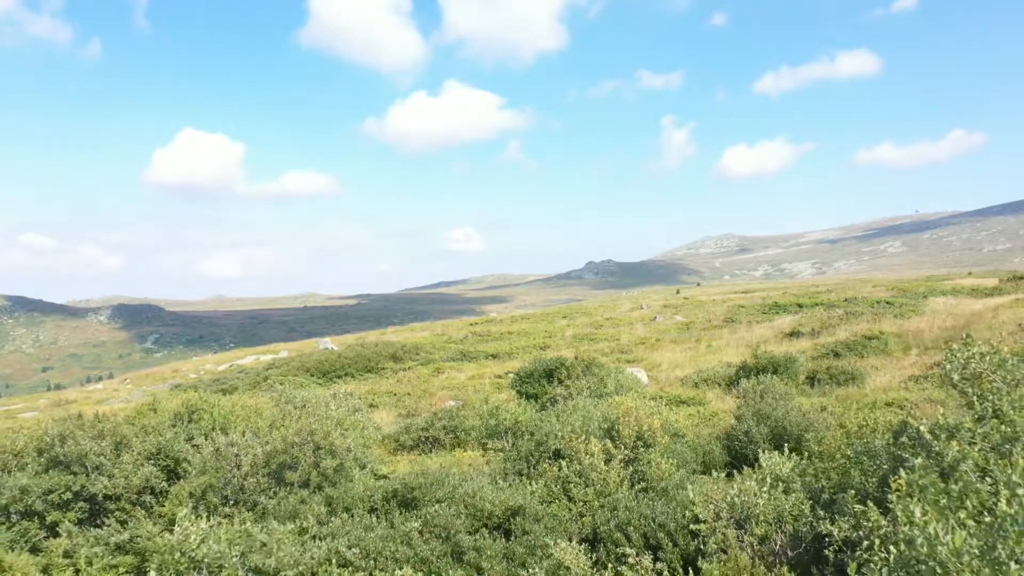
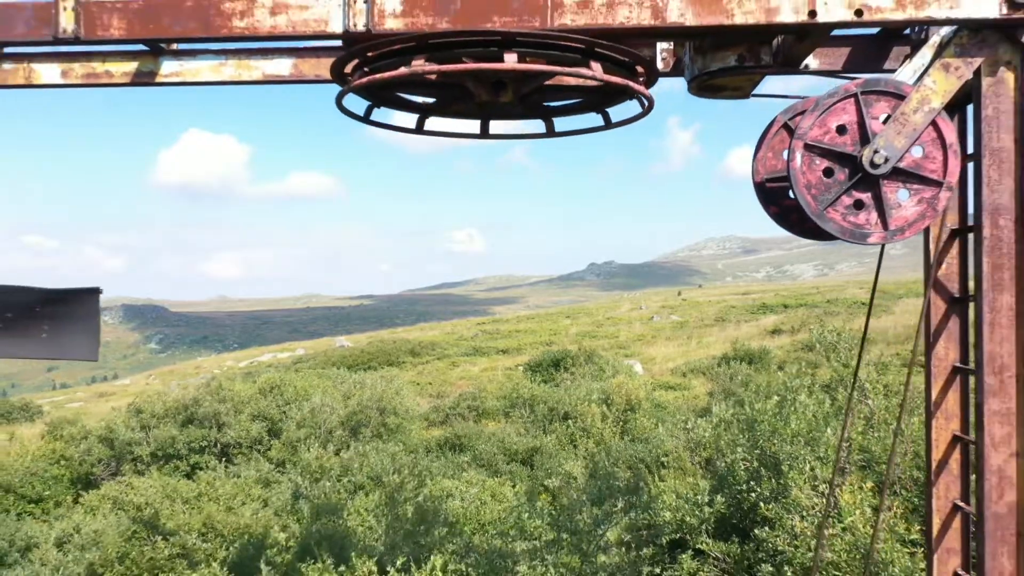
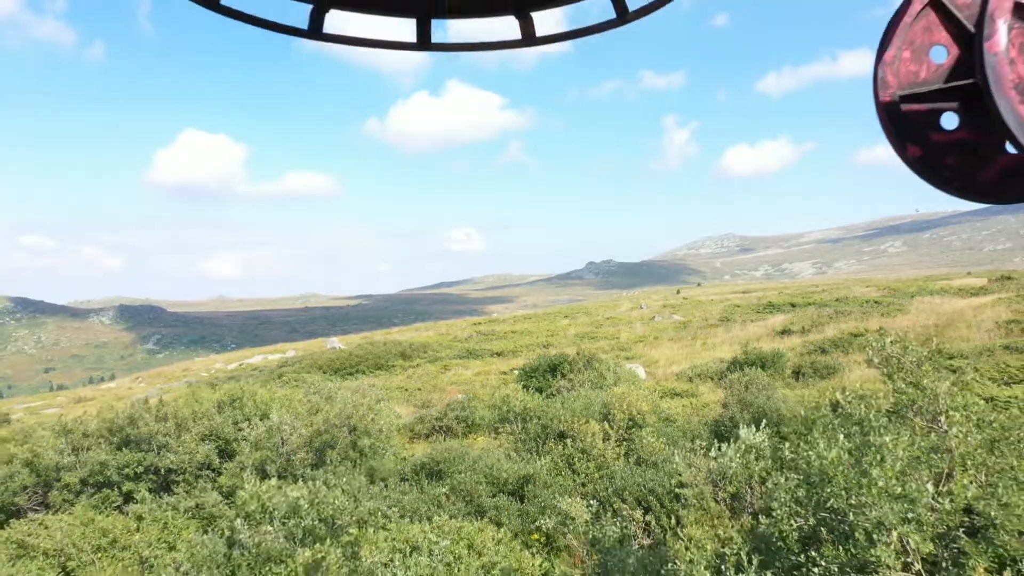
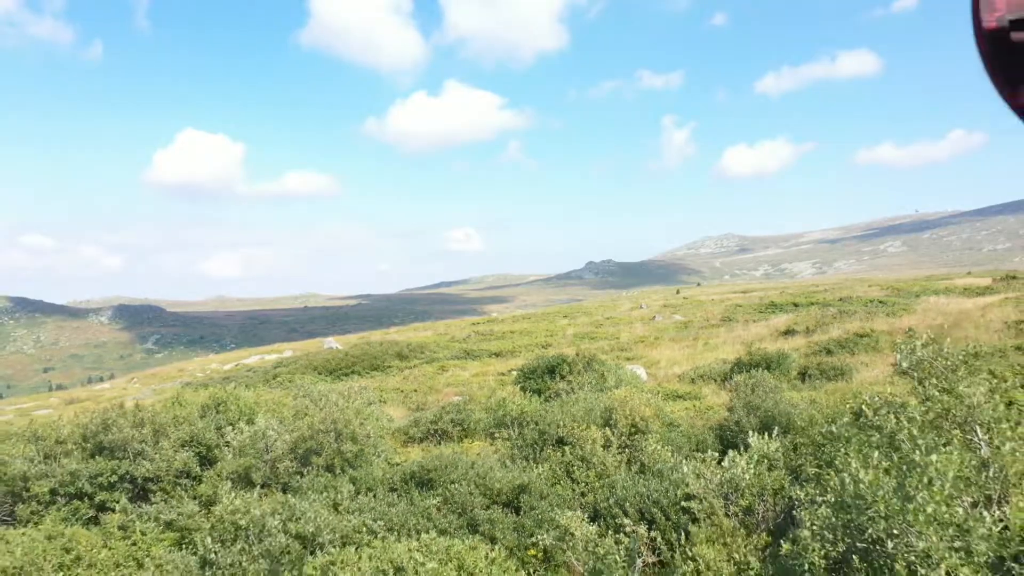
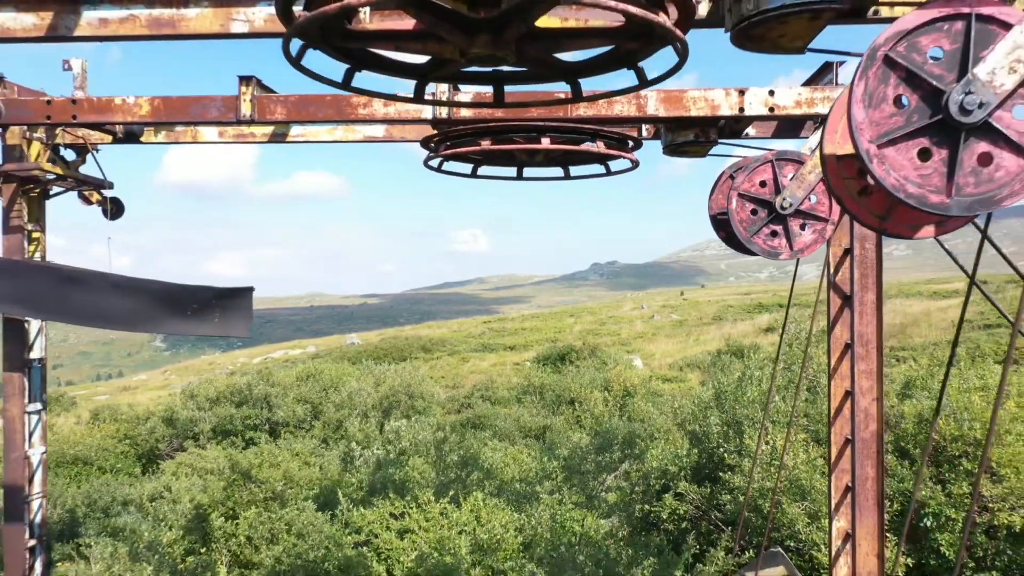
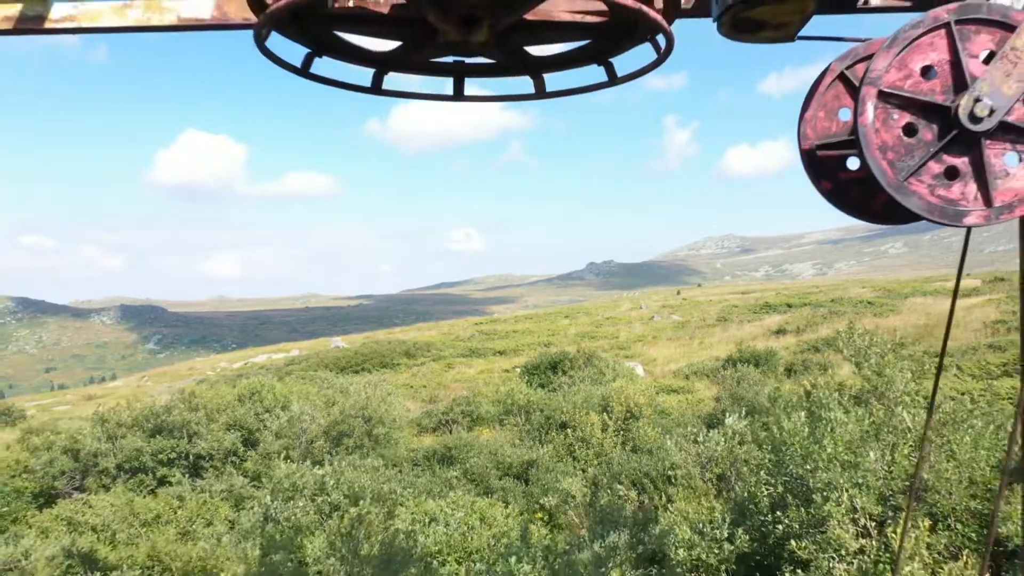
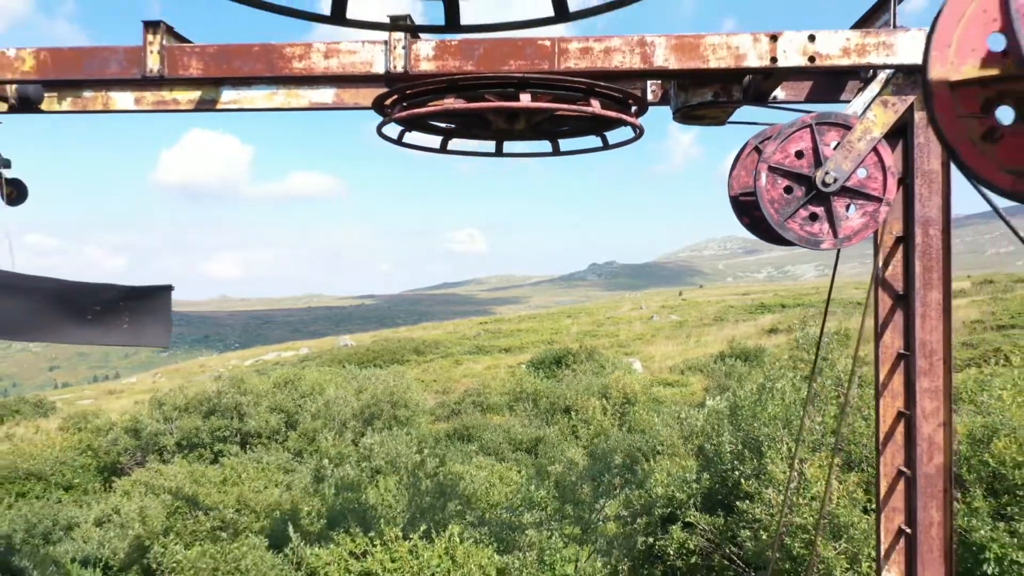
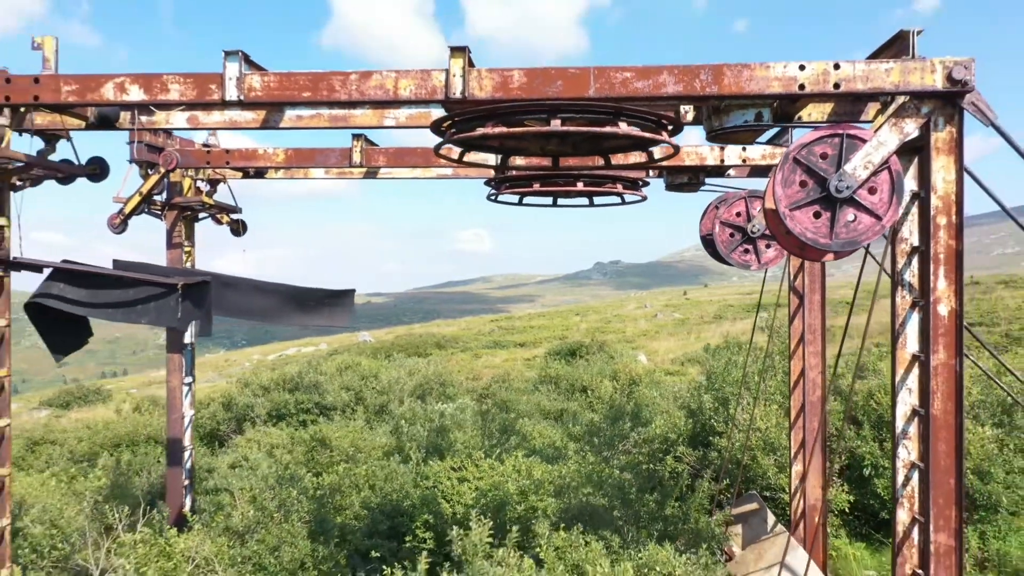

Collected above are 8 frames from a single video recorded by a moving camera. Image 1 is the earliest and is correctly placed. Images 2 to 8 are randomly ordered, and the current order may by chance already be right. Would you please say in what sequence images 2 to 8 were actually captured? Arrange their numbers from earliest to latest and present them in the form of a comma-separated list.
4, 3, 6, 2, 7, 5, 8
